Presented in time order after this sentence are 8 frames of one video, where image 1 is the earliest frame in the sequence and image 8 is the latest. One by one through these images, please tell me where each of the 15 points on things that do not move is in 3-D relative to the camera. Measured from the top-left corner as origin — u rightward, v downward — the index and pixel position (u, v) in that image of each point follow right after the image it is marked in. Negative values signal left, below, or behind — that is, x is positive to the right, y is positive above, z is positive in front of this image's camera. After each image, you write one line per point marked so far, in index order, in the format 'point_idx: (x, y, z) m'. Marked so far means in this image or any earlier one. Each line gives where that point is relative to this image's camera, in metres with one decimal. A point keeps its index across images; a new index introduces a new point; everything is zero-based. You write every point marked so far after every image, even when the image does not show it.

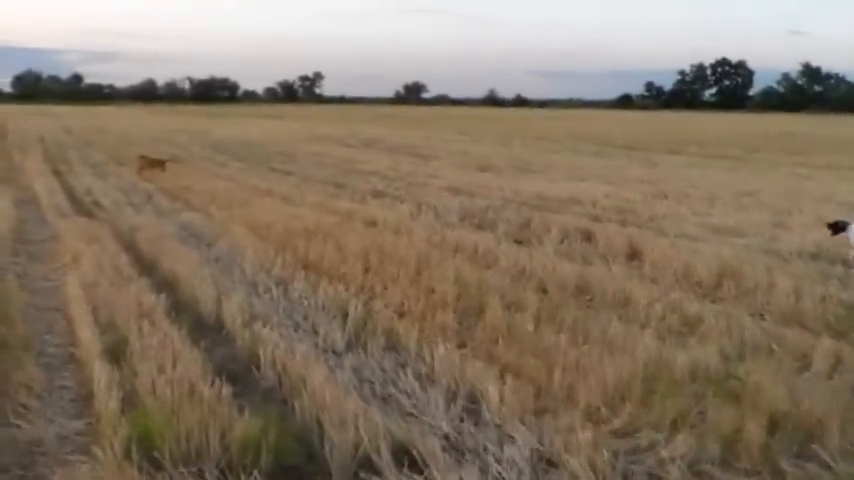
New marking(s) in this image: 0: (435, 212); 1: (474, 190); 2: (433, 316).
0: (+0.1, +0.4, +11.7) m
1: (+0.7, +0.9, +15.6) m
2: (0.0, -0.5, +5.8) m
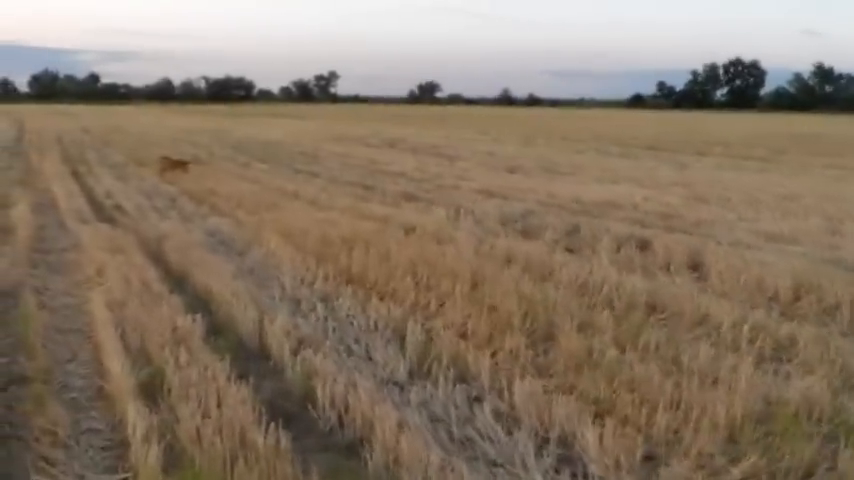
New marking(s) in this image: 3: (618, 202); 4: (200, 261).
0: (+0.5, +0.3, +11.0) m
1: (+1.2, +0.8, +14.9) m
2: (+0.4, -0.5, +5.2) m
3: (+2.8, +0.7, +14.0) m
4: (-1.6, -0.2, +7.1) m
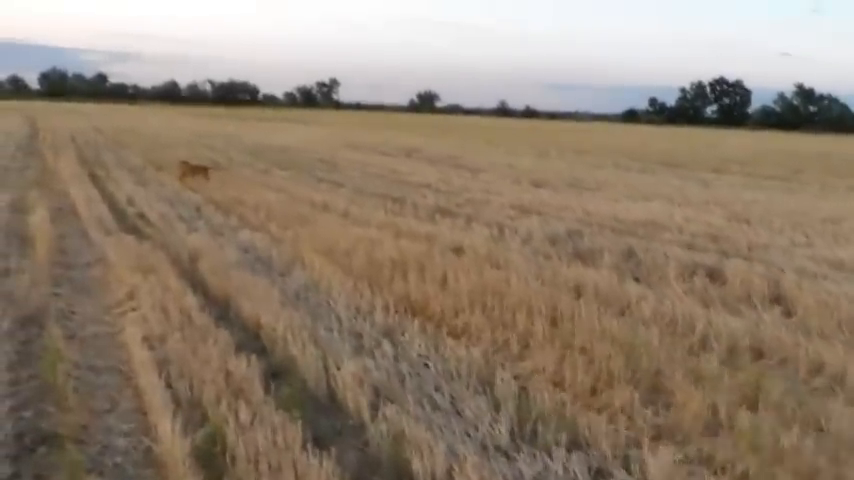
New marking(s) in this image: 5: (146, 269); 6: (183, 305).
0: (+1.0, +0.1, +10.3) m
1: (+1.7, +0.5, +14.2) m
2: (+0.8, -0.7, +4.4) m
3: (+3.2, +0.4, +13.2) m
4: (-1.2, -0.3, +6.4) m
5: (-1.9, -0.2, +6.8) m
6: (-1.4, -0.4, +5.6) m
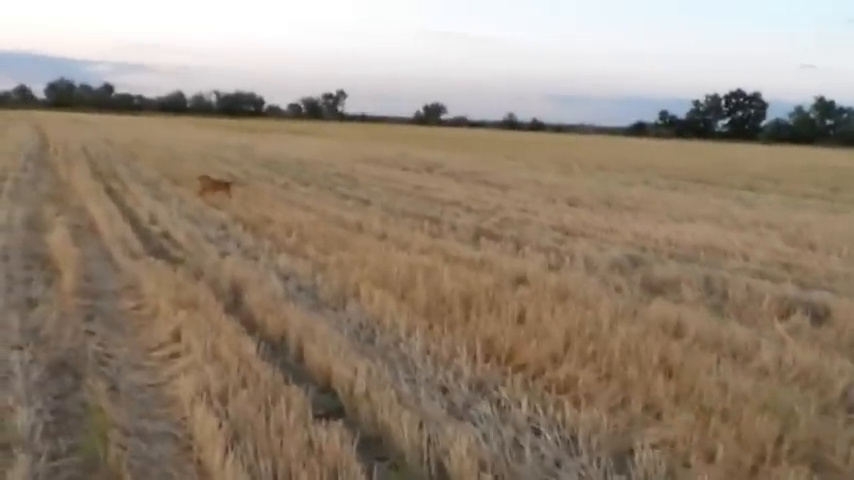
0: (+1.5, -0.2, +9.5) m
1: (+2.2, +0.2, +13.4) m
2: (+1.3, -0.9, +3.6) m
3: (+3.7, +0.1, +12.4) m
4: (-0.7, -0.5, +5.6) m
5: (-1.5, -0.4, +6.0) m
6: (-0.9, -0.6, +4.8) m
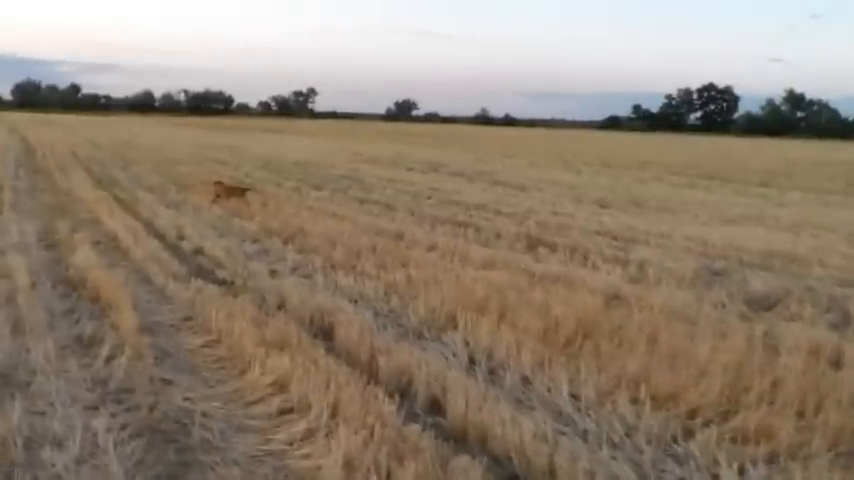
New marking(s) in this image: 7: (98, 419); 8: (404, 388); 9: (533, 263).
0: (+2.0, -0.3, +8.7) m
1: (+2.6, +0.2, +12.7) m
2: (+2.1, -1.0, +2.9) m
3: (+4.2, 0.0, +11.7) m
4: (0.0, -0.6, +4.7) m
5: (-0.8, -0.5, +5.1) m
6: (-0.2, -0.7, +4.0) m
7: (-1.4, -0.7, +4.0) m
8: (-0.1, -0.7, +4.7) m
9: (+1.0, -0.2, +8.8) m
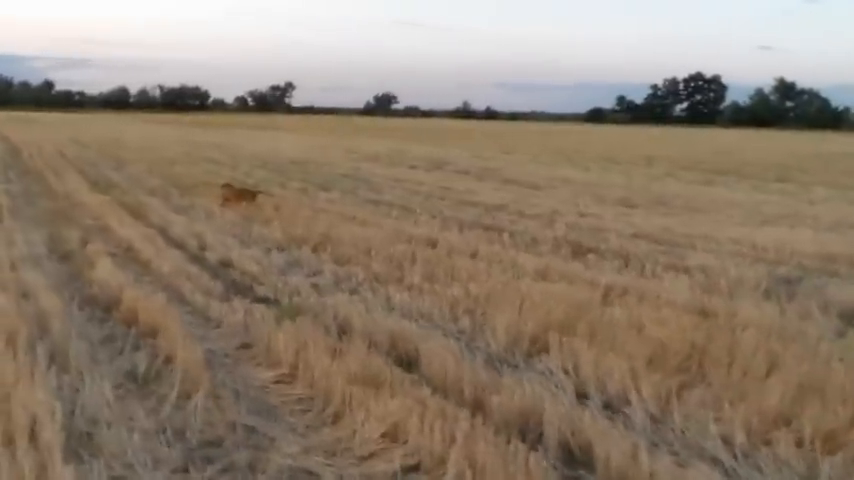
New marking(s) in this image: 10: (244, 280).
0: (+2.4, -0.3, +8.1) m
1: (+2.9, +0.2, +12.1) m
2: (+2.6, -1.1, +2.3) m
3: (+4.5, 0.0, +11.2) m
4: (+0.5, -0.7, +4.1) m
5: (-0.3, -0.6, +4.5) m
6: (+0.4, -0.8, +3.3) m
7: (-0.8, -0.9, +3.3) m
8: (+0.4, -0.8, +4.1) m
9: (+1.4, -0.3, +8.2) m
10: (-1.4, -0.3, +7.4) m
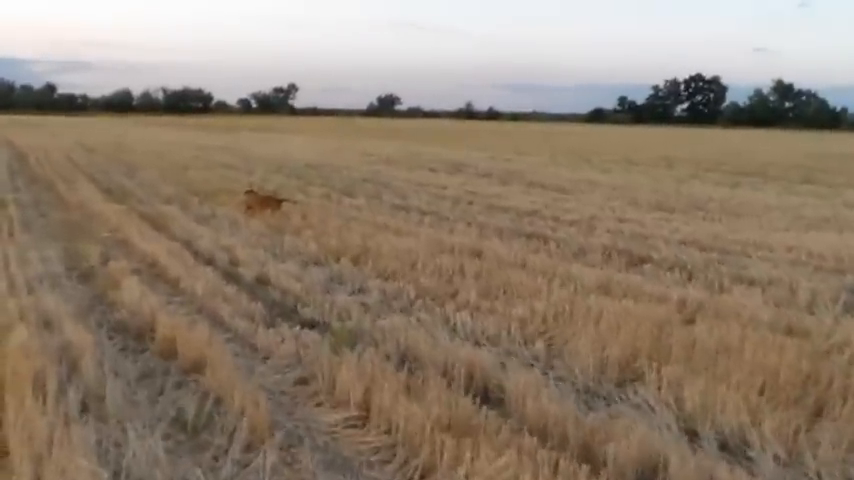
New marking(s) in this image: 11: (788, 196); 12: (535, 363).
0: (+2.8, -0.4, +7.5) m
1: (+3.3, +0.1, +11.5) m
2: (+3.0, -1.2, +1.7) m
3: (+4.9, -0.1, +10.6) m
4: (+0.9, -0.8, +3.5) m
5: (+0.1, -0.7, +3.9) m
6: (+0.8, -0.9, +2.7) m
7: (-0.4, -1.0, +2.7) m
8: (+0.8, -0.9, +3.5) m
9: (+1.8, -0.4, +7.6) m
10: (-1.0, -0.4, +6.8) m
11: (+6.1, +0.8, +16.4) m
12: (+0.6, -0.7, +5.4) m
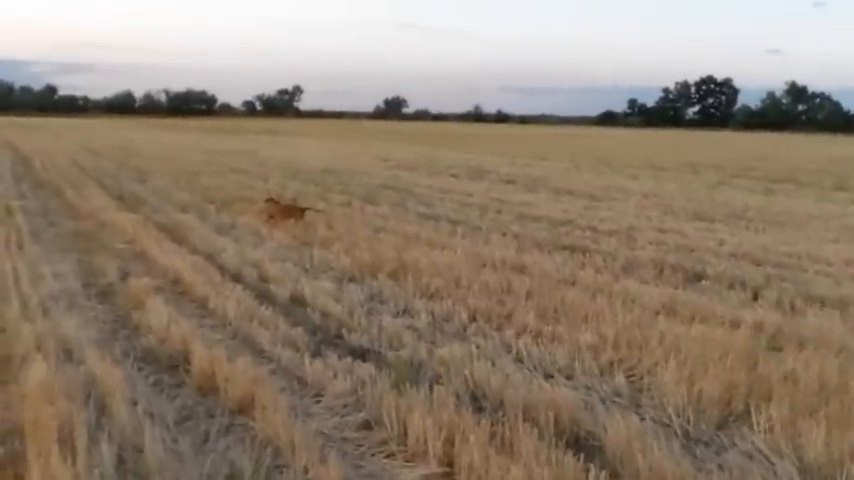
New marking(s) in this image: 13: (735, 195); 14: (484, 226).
0: (+3.2, -0.5, +6.9) m
1: (+3.7, -0.1, +10.9) m
2: (+3.4, -1.3, +1.1) m
3: (+5.3, -0.2, +10.0) m
4: (+1.3, -0.9, +2.9) m
5: (+0.5, -0.9, +3.3) m
6: (+1.1, -1.0, +2.1) m
7: (0.0, -1.1, +2.1) m
8: (+1.2, -1.0, +2.9) m
9: (+2.2, -0.5, +7.0) m
10: (-0.6, -0.5, +6.2) m
11: (+6.5, +0.6, +15.8) m
12: (+0.9, -0.8, +4.7) m
13: (+5.3, +0.8, +16.7) m
14: (+0.7, +0.1, +11.8) m
